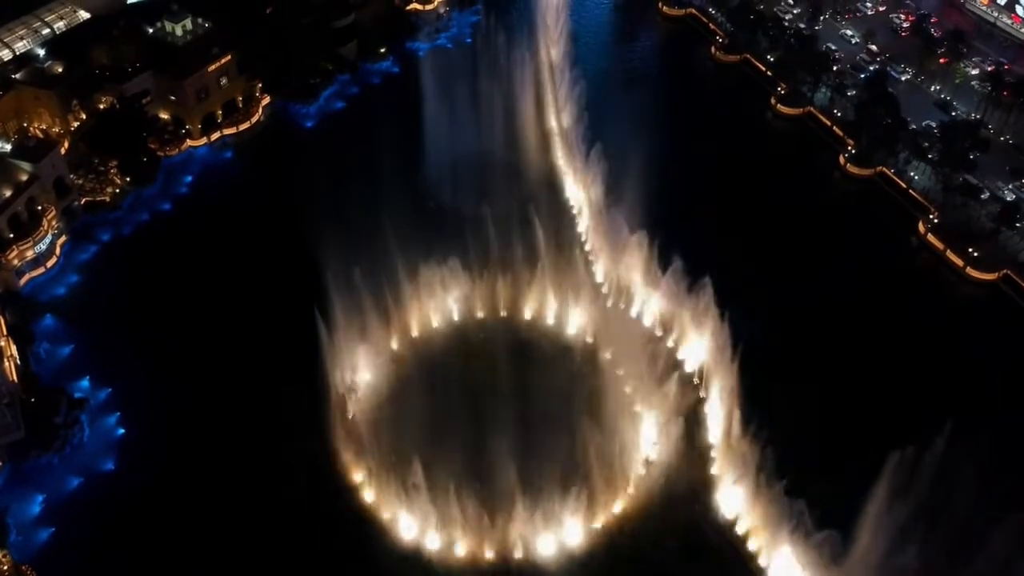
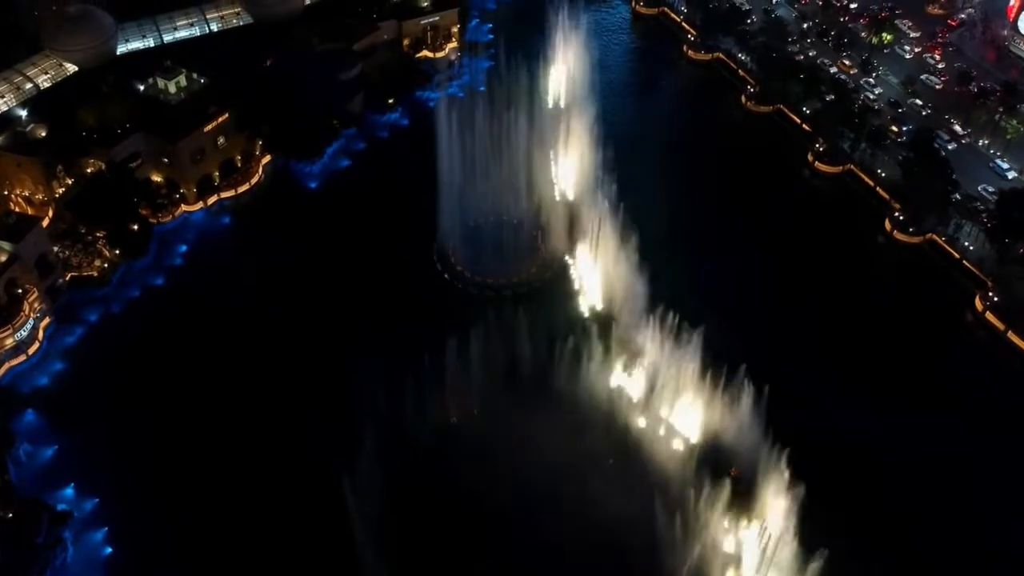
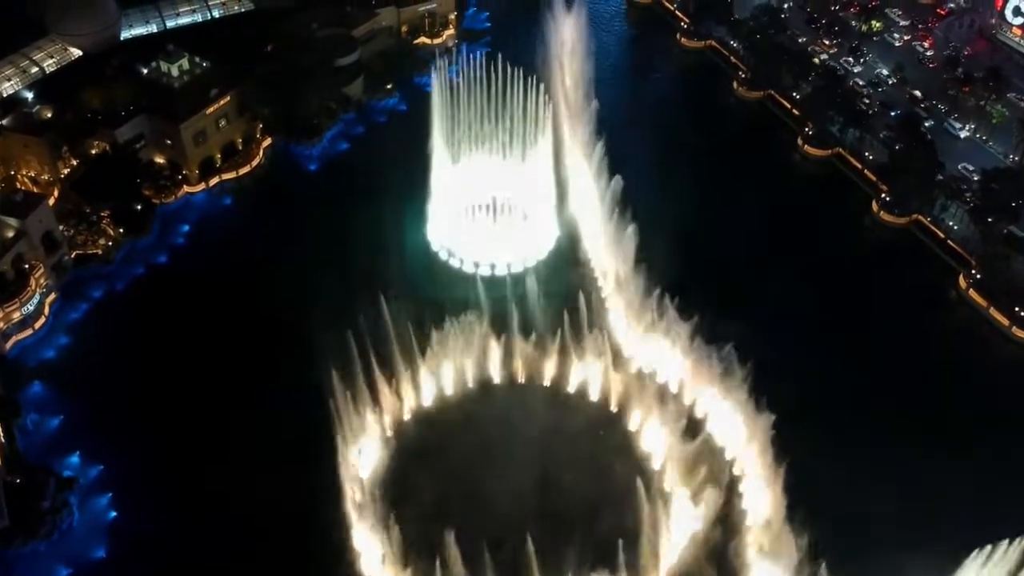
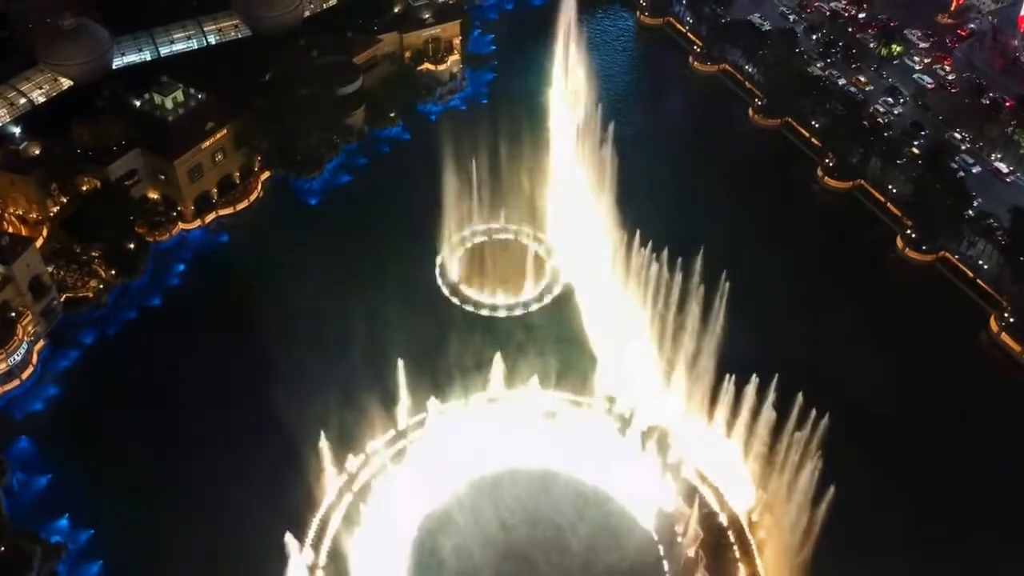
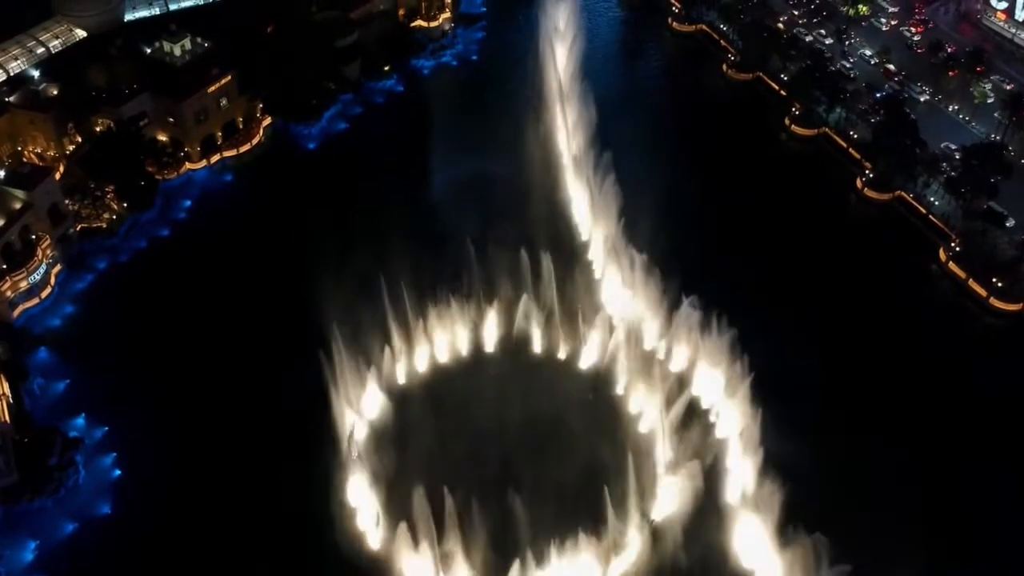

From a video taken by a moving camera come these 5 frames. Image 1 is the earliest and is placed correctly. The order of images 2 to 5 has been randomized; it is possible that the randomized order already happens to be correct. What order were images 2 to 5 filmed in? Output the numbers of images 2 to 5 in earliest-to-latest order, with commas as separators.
5, 3, 2, 4
